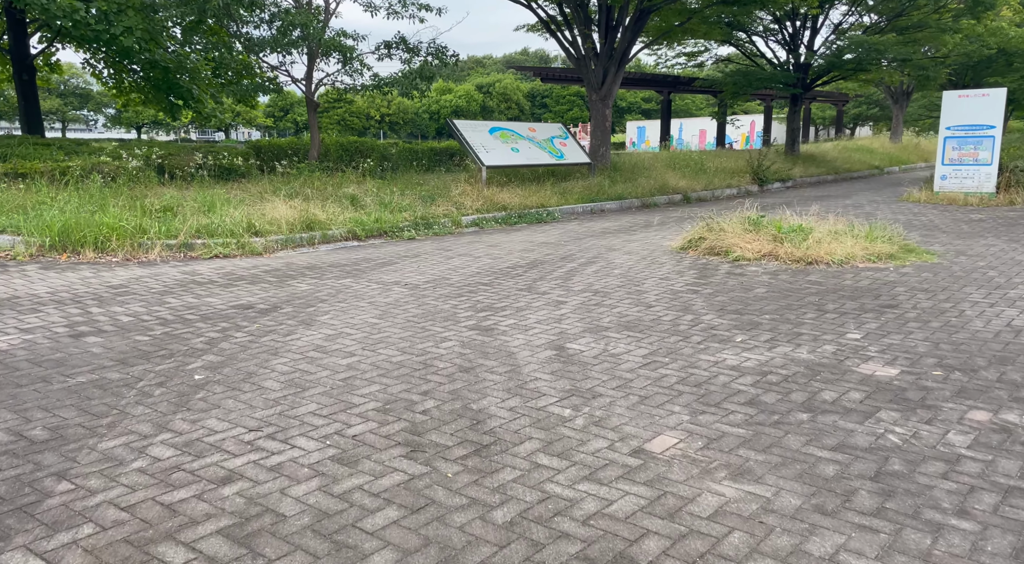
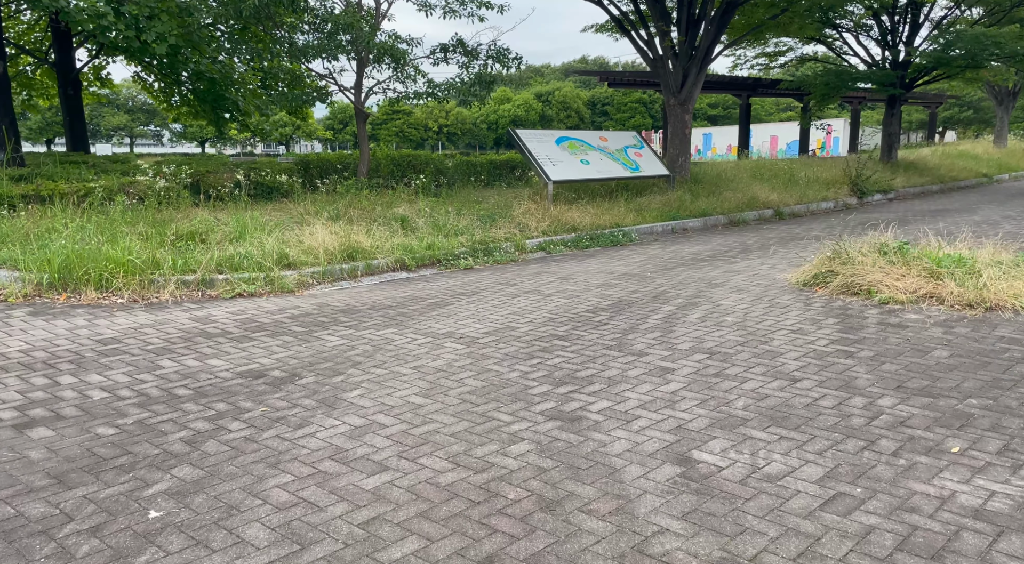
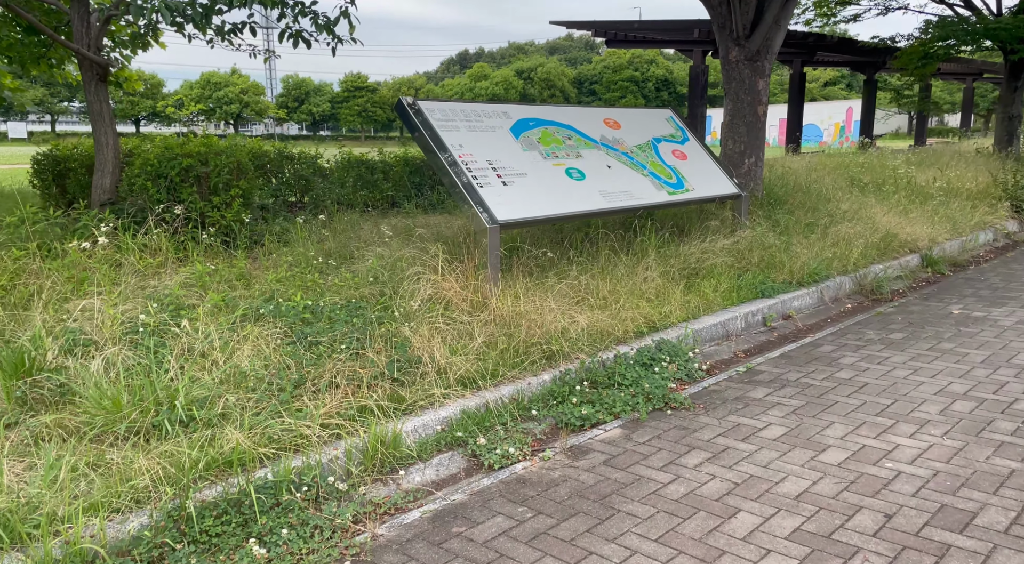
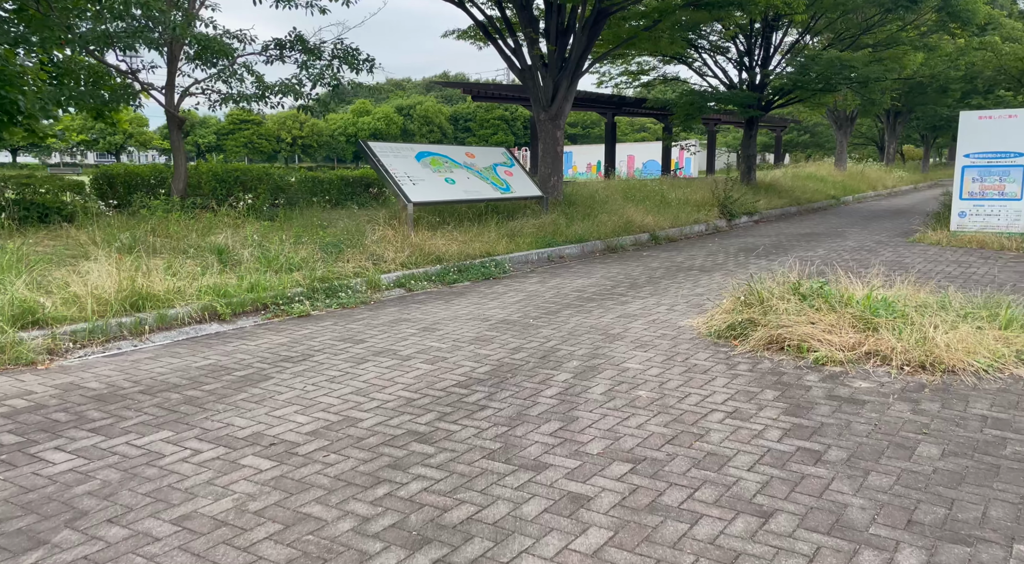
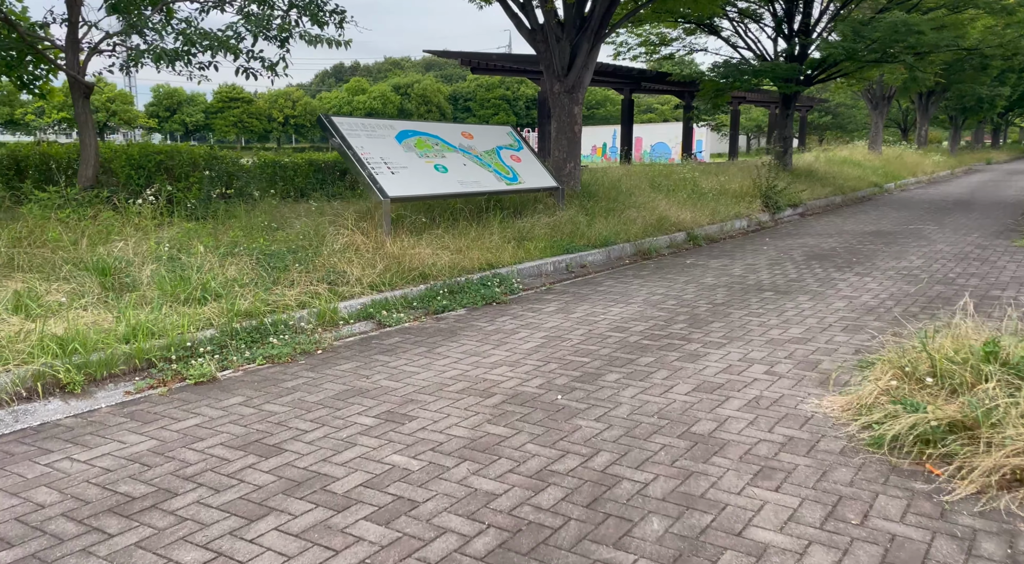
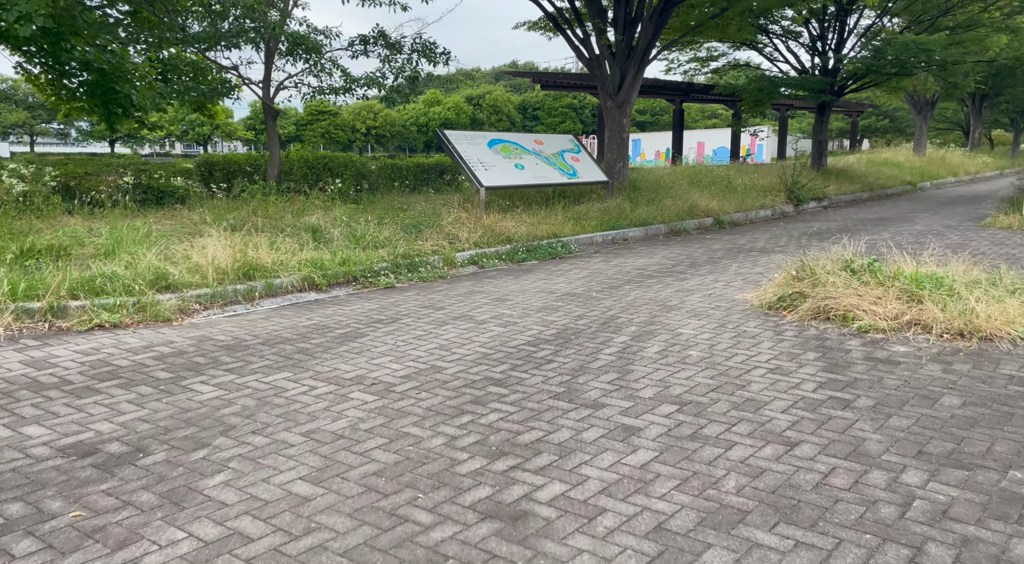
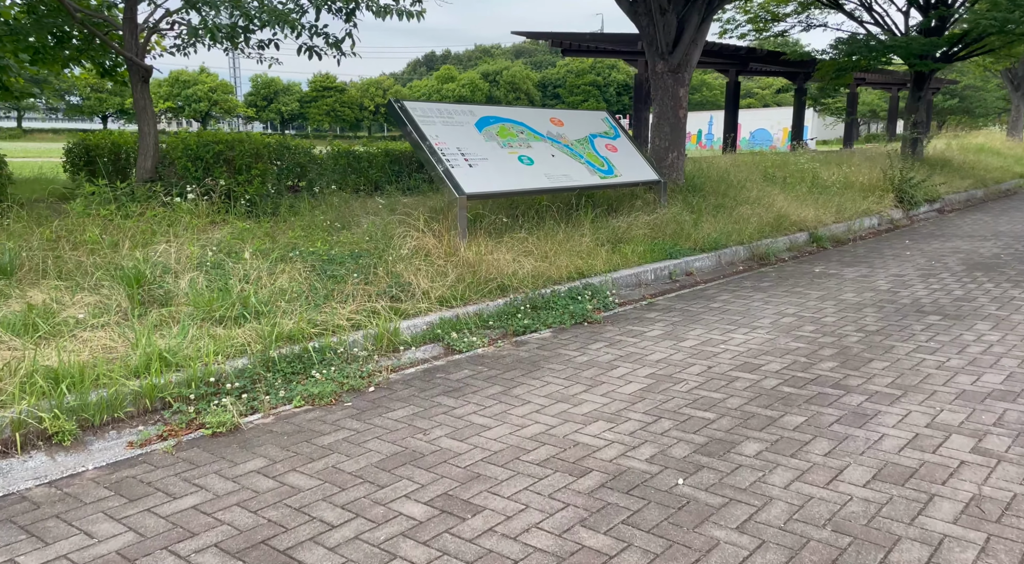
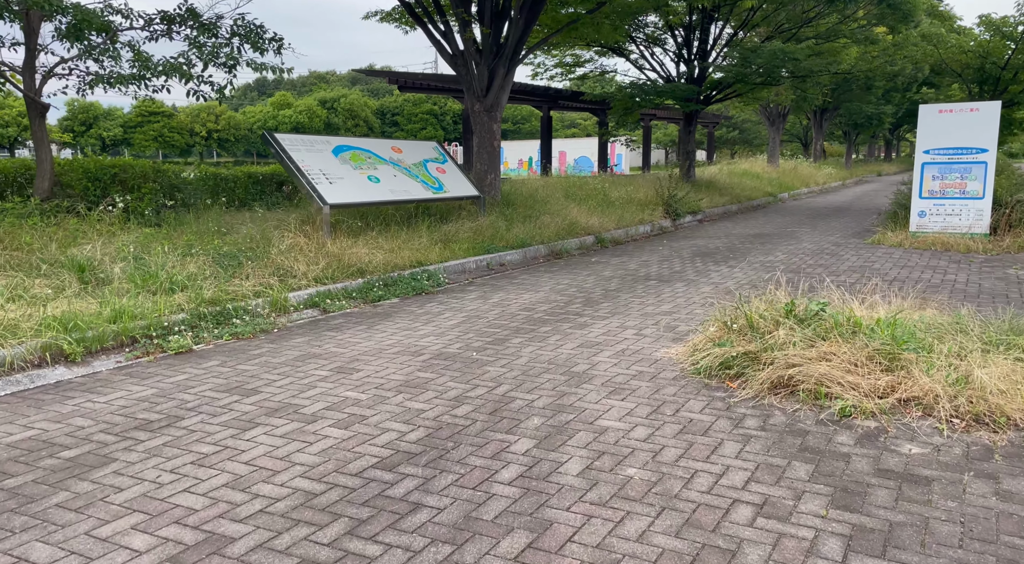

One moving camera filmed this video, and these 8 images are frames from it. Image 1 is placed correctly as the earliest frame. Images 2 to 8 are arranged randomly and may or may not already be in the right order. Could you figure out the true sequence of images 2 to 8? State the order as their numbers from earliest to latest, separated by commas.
2, 6, 4, 8, 5, 7, 3
